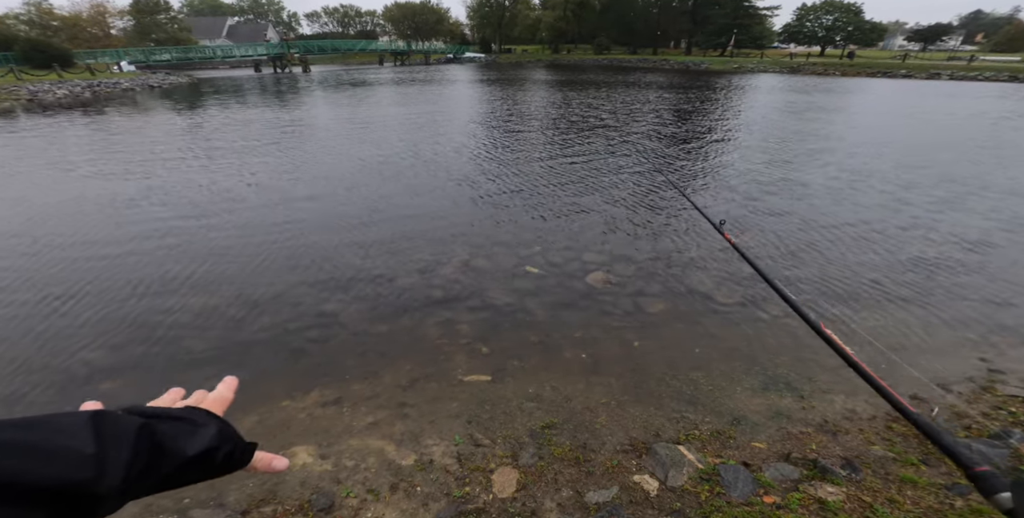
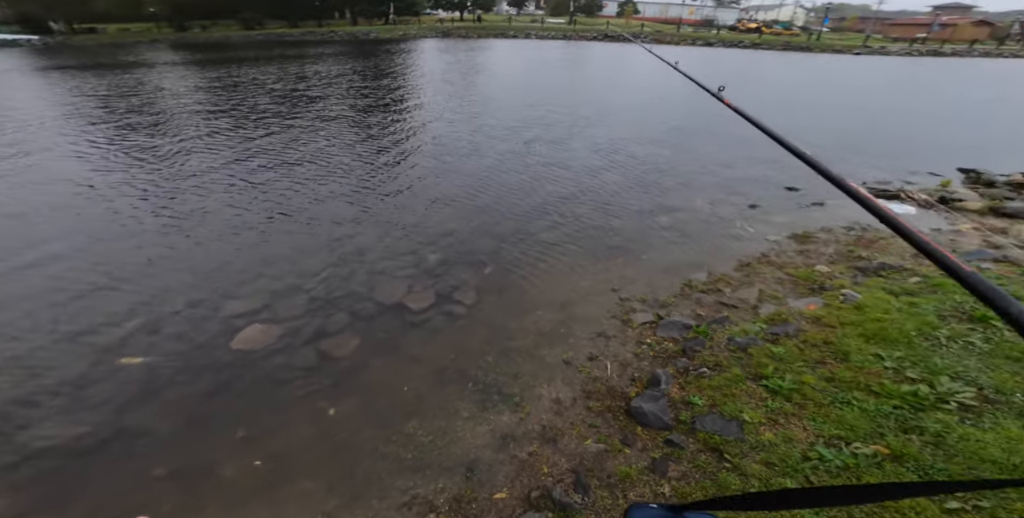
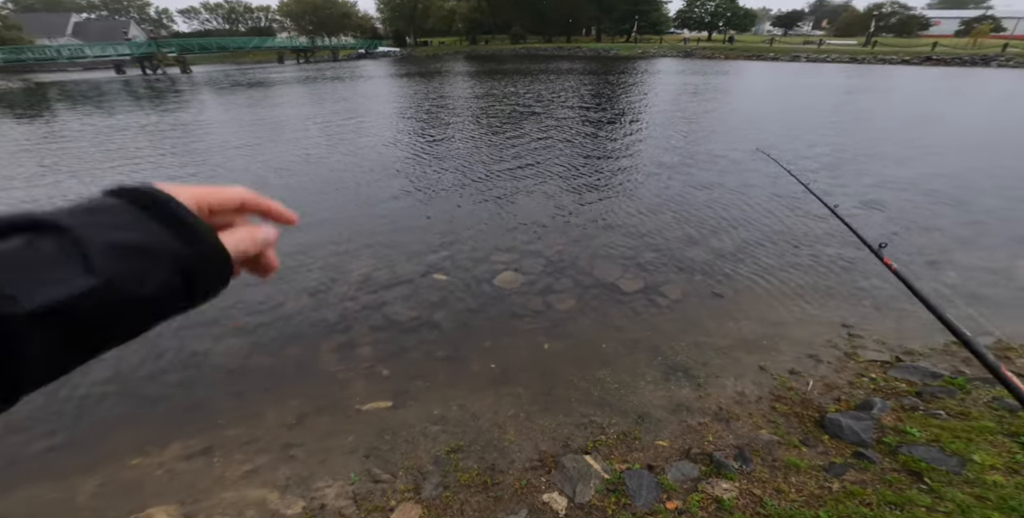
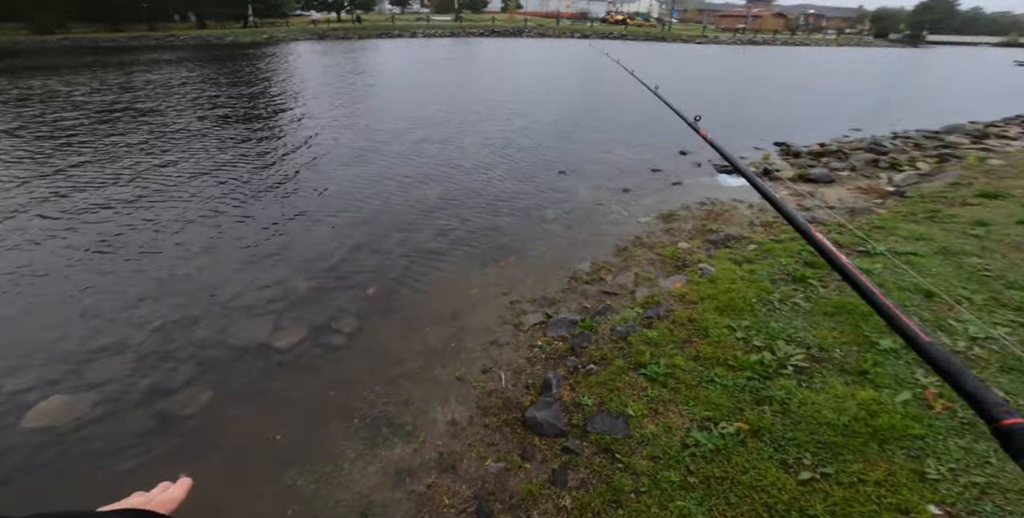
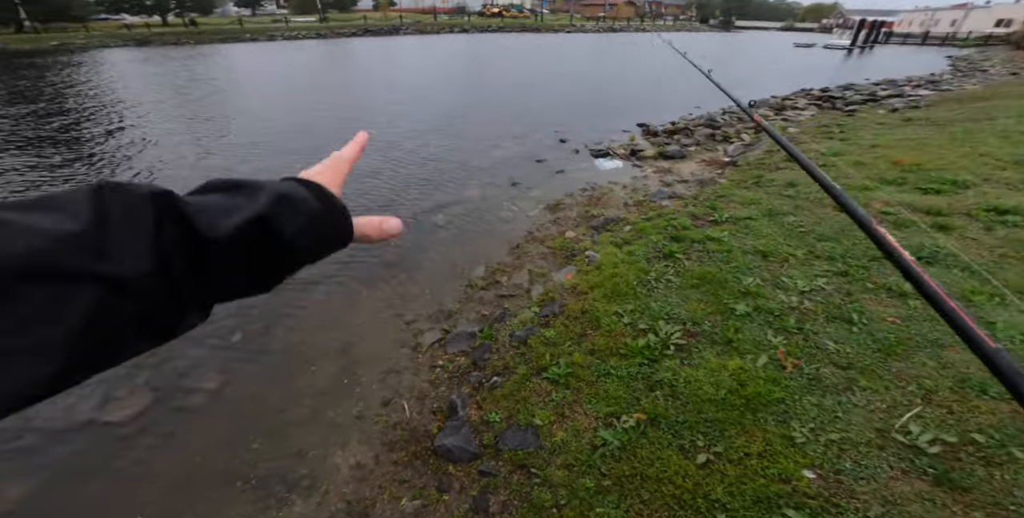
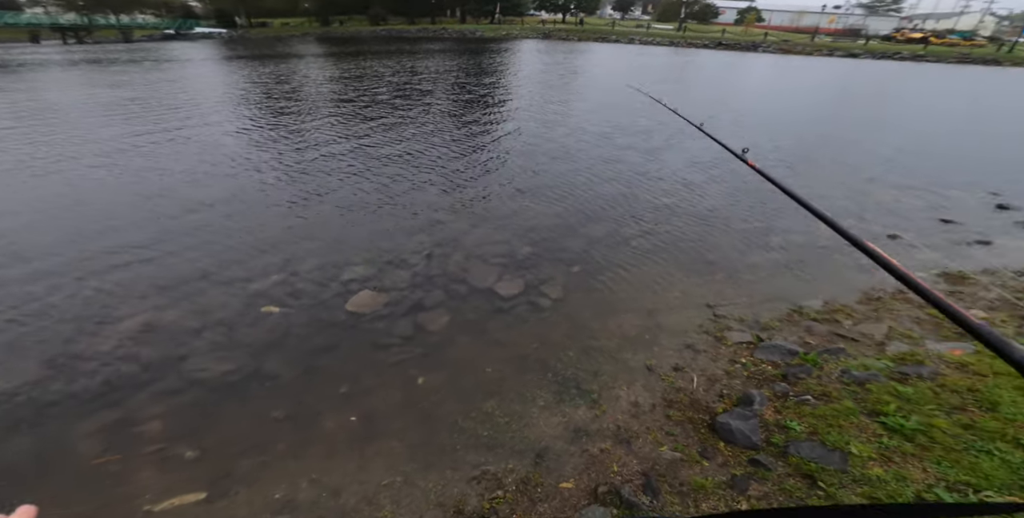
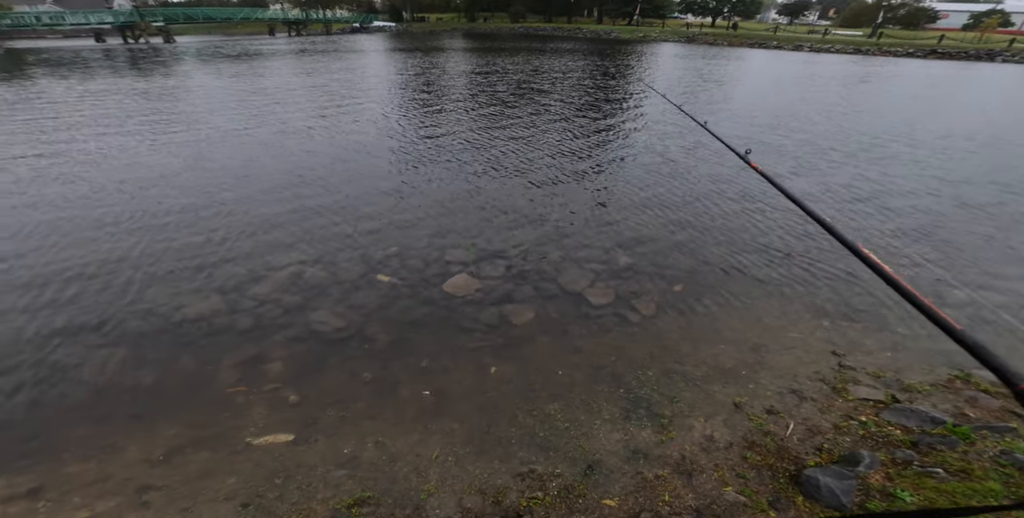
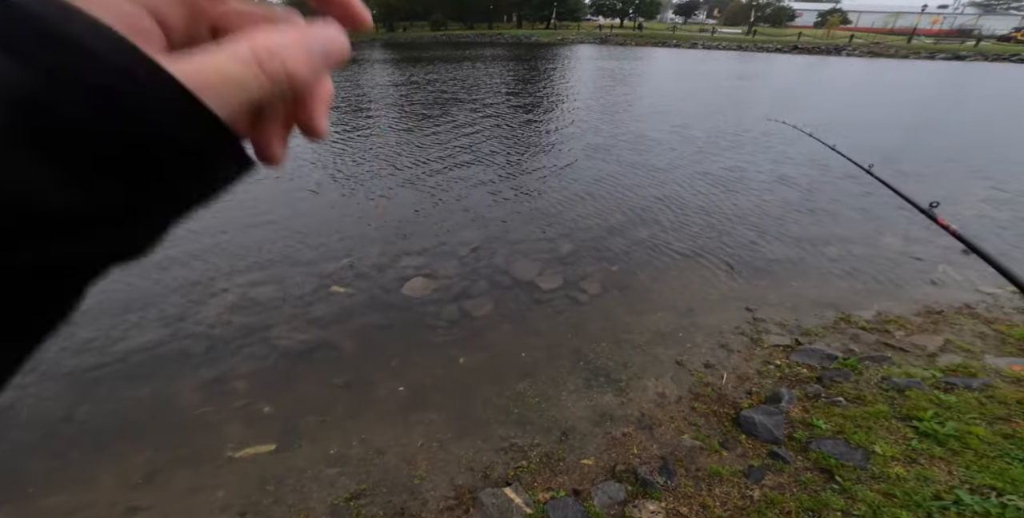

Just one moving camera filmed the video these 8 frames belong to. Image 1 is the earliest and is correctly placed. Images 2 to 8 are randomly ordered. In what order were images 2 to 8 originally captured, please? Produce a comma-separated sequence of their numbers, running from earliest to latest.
3, 8, 7, 6, 2, 4, 5
